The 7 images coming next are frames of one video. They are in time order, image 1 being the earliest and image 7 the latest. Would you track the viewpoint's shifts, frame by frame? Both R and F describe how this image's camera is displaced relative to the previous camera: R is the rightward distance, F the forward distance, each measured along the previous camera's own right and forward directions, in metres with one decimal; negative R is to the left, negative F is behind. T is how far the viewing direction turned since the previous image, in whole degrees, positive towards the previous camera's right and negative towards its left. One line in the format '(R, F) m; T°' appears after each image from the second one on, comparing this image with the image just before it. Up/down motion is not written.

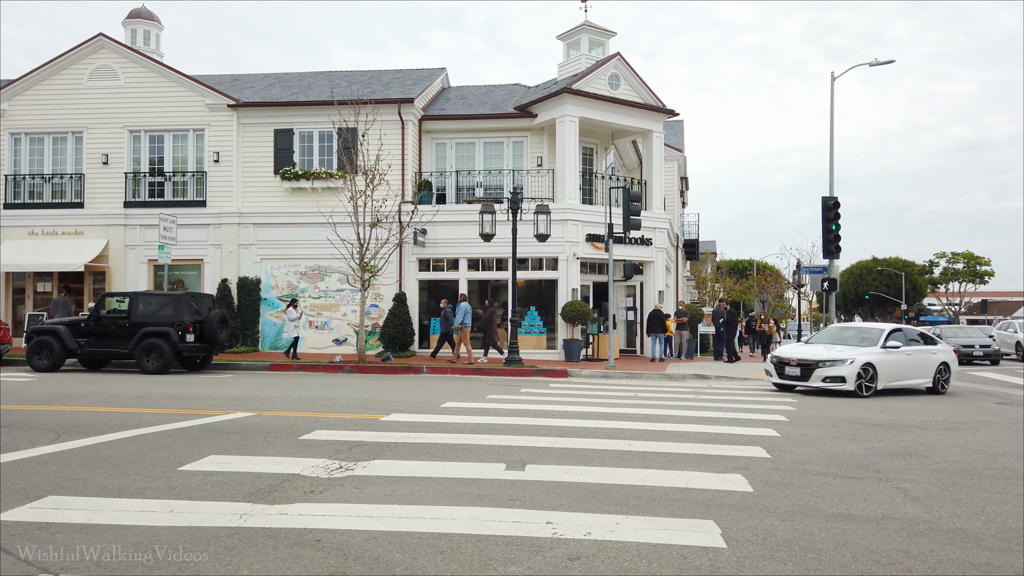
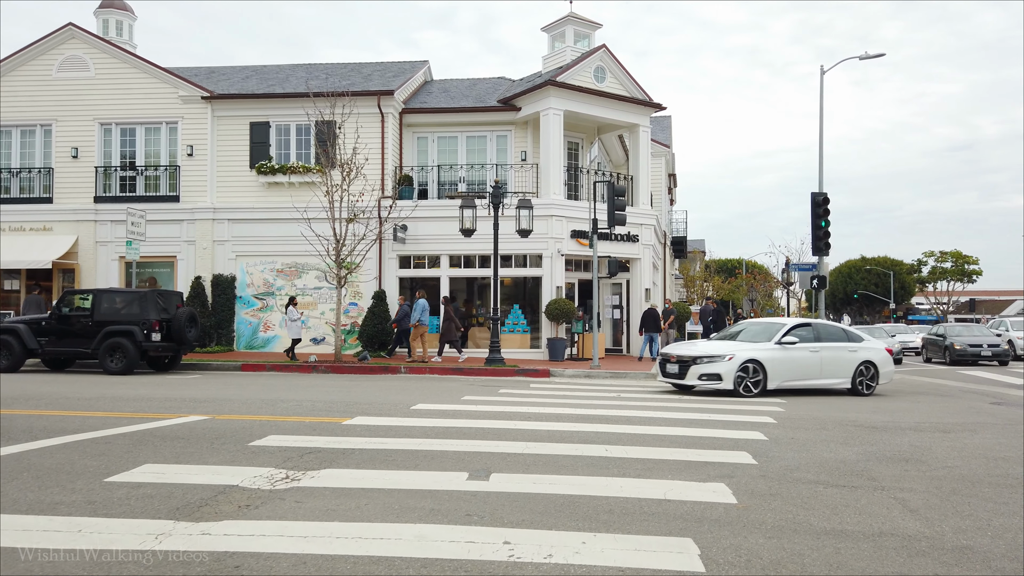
(+0.2, +0.6) m; +1°
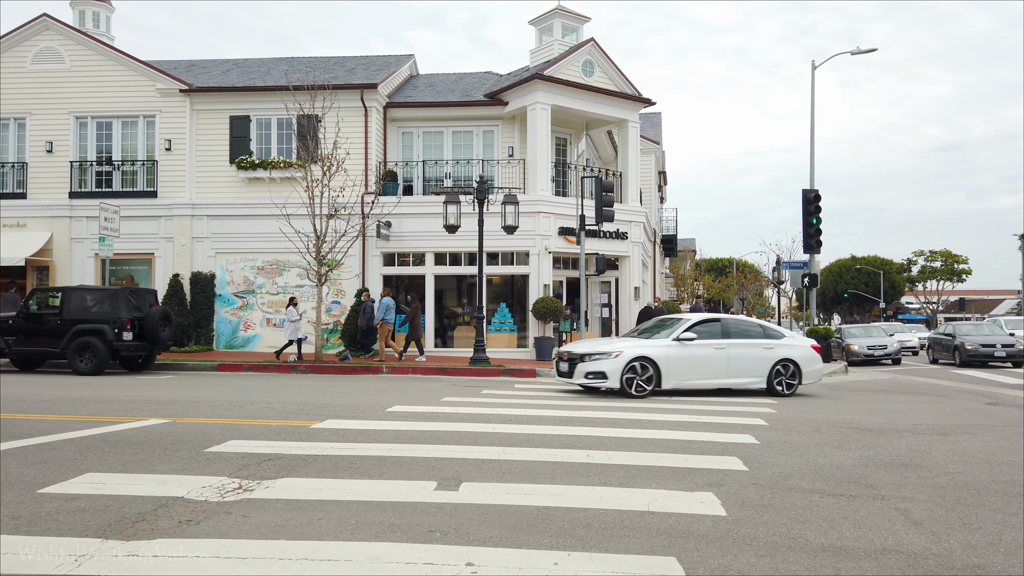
(+0.2, +0.5) m; +1°
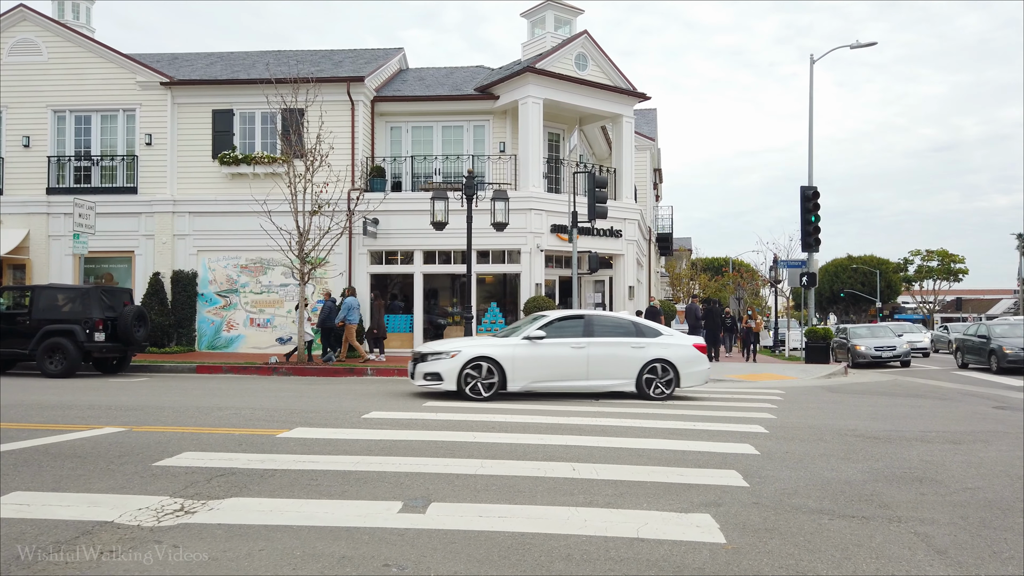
(+0.2, +0.6) m; 0°
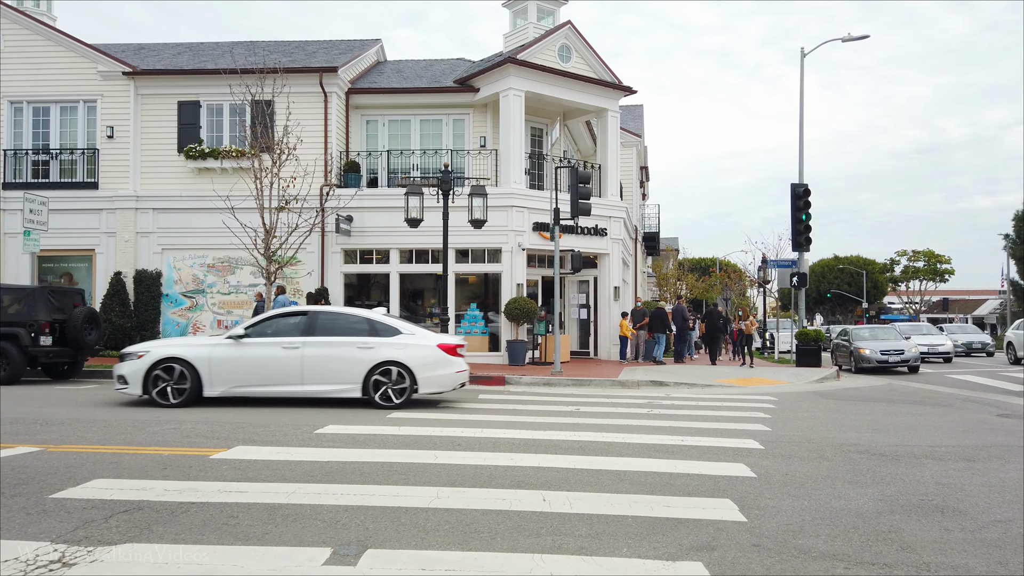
(+0.2, +0.9) m; +1°
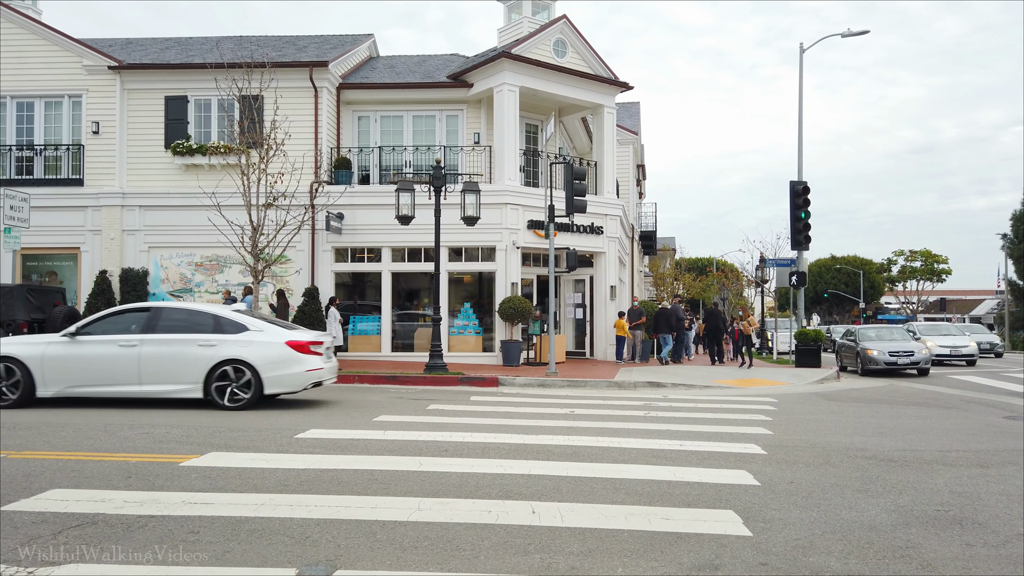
(+0.1, +0.4) m; 0°
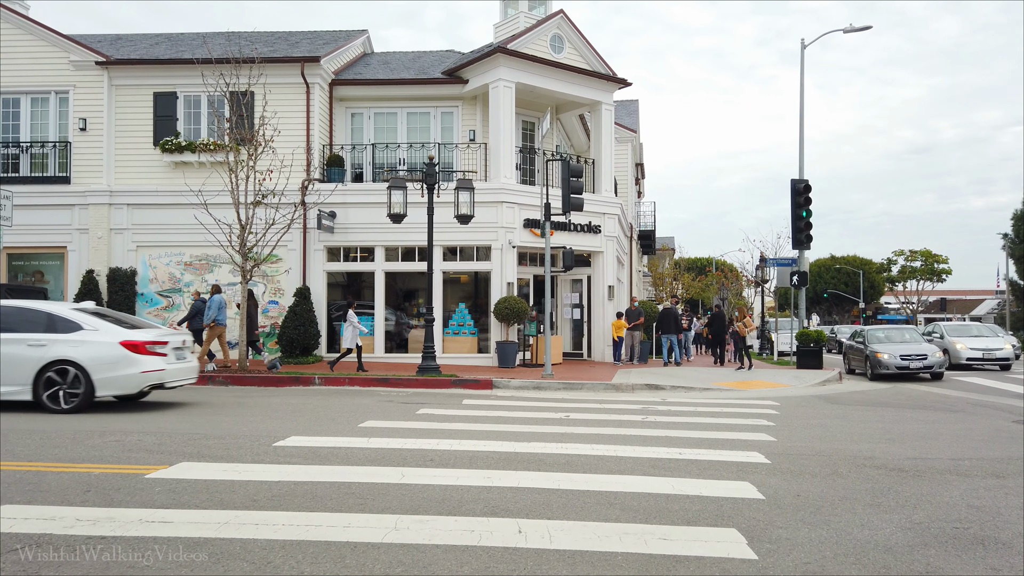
(+0.1, +0.4) m; 0°
